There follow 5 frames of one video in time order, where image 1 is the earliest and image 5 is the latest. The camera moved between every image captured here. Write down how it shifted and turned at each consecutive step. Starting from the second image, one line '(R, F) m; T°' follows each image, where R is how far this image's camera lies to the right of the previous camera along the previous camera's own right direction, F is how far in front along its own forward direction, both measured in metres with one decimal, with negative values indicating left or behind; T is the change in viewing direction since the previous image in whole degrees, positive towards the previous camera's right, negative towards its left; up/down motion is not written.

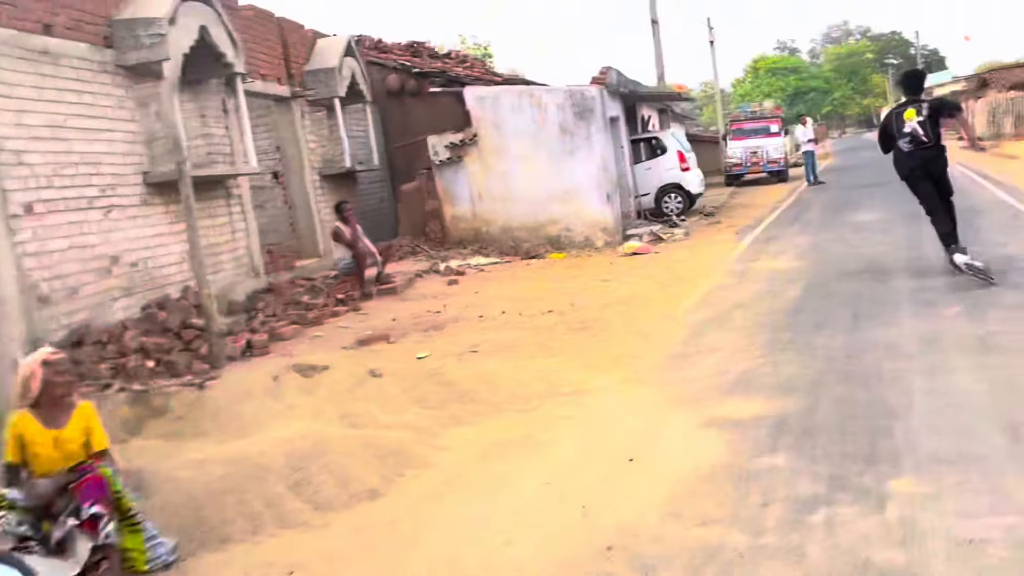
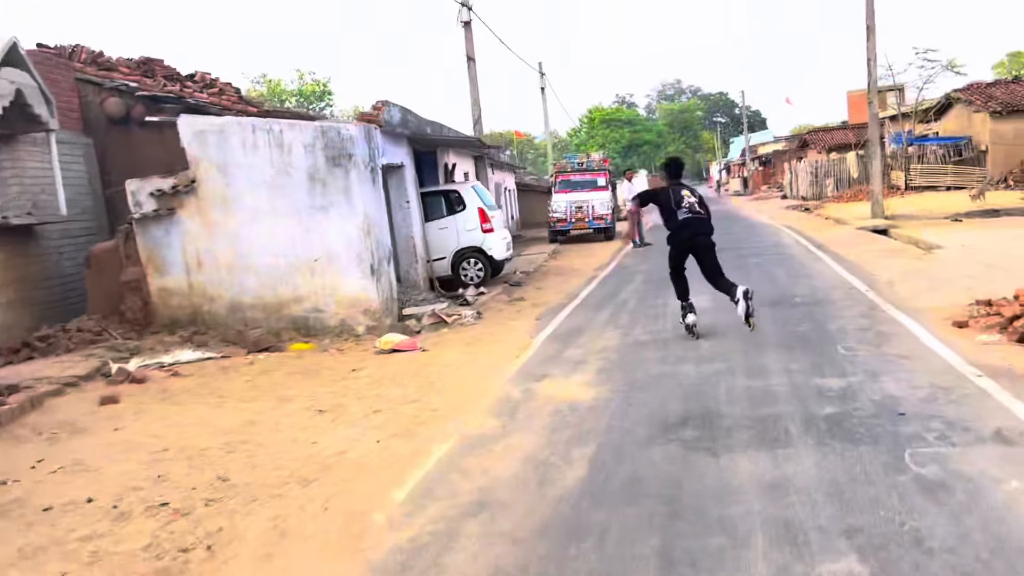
(+1.8, +4.1) m; +10°
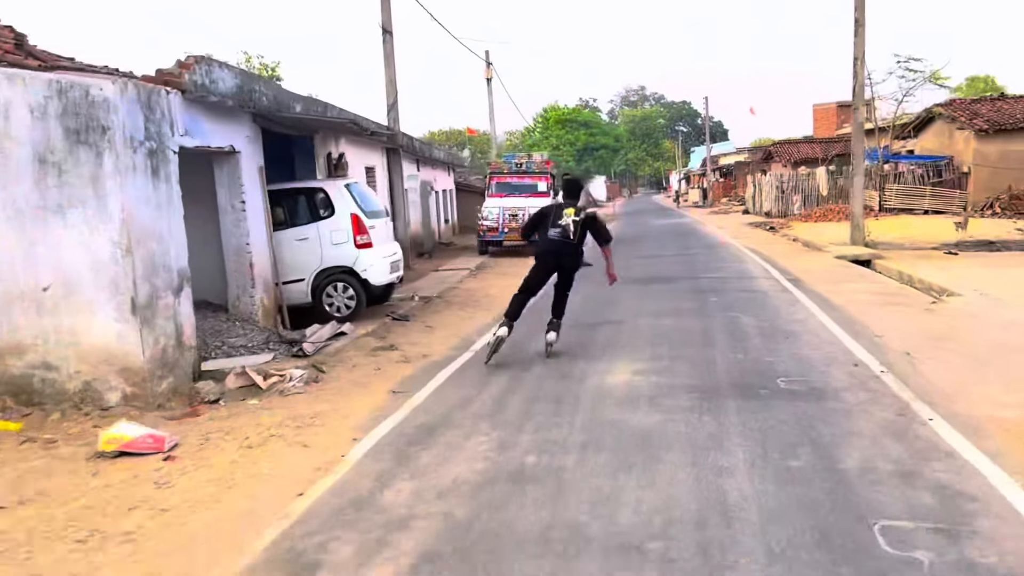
(+1.2, +4.6) m; +3°
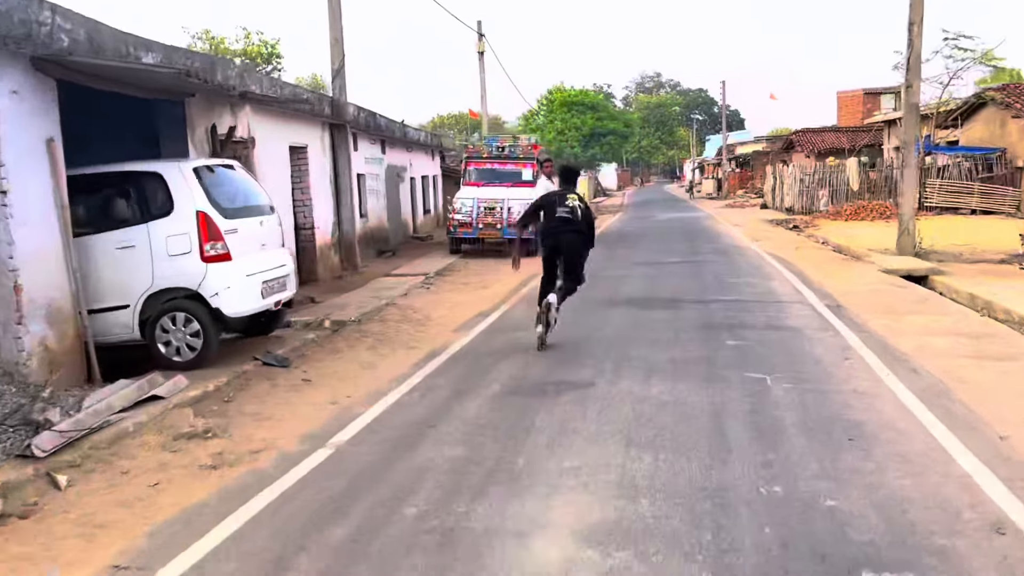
(+1.0, +4.4) m; -1°
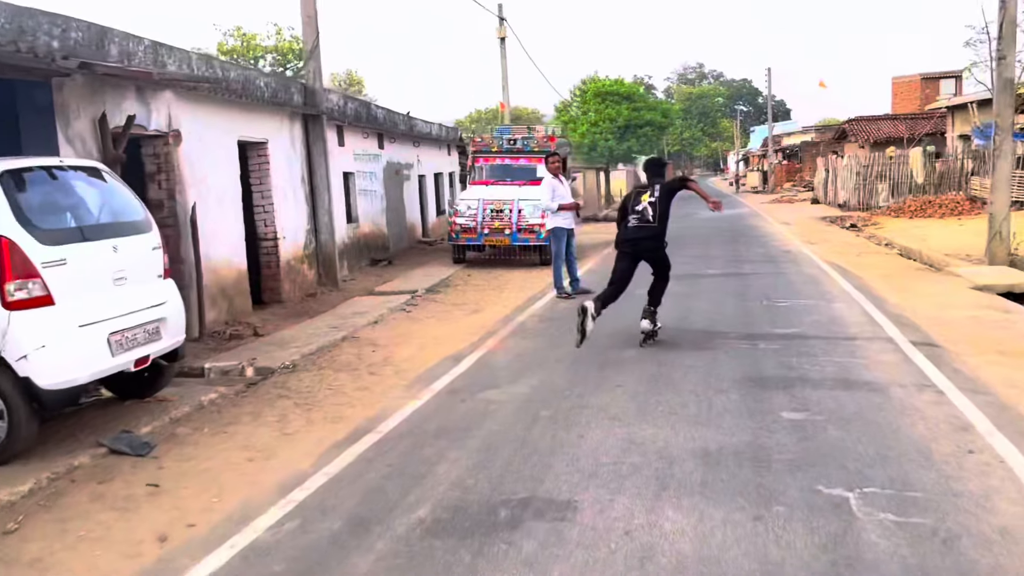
(+0.7, +3.1) m; -3°
